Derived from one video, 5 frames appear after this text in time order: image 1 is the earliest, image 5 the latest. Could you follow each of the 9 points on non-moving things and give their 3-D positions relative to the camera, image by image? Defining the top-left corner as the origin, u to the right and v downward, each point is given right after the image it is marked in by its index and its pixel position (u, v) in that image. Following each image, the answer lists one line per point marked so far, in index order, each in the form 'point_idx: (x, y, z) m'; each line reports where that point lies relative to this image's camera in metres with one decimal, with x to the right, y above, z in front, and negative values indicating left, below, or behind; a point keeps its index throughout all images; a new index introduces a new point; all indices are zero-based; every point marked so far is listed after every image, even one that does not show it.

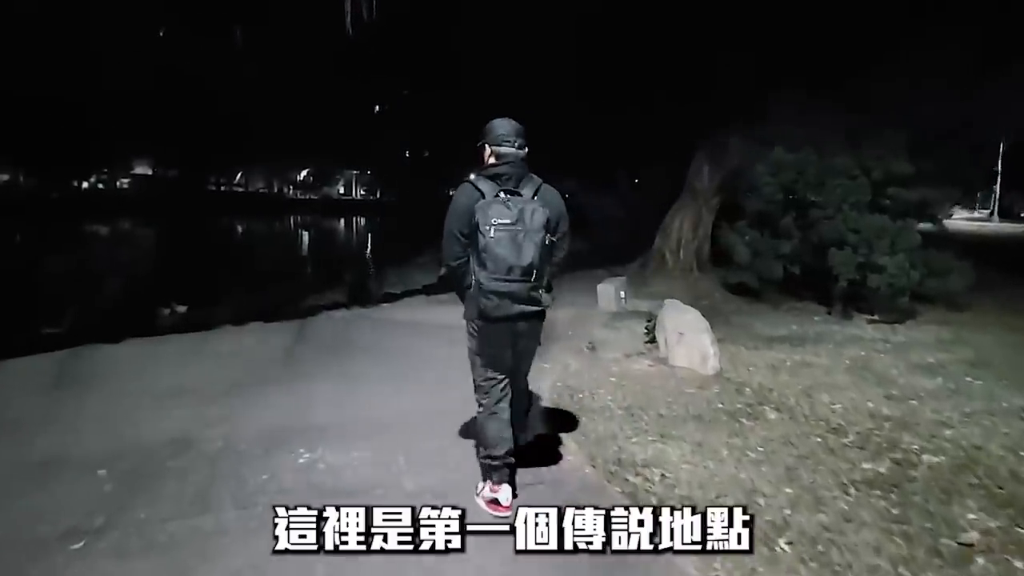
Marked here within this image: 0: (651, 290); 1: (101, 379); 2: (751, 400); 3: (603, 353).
0: (+2.9, 0.0, +14.1) m
1: (-4.3, -0.9, +7.0) m
2: (+2.3, -1.1, +6.6) m
3: (+1.1, -0.8, +8.4) m
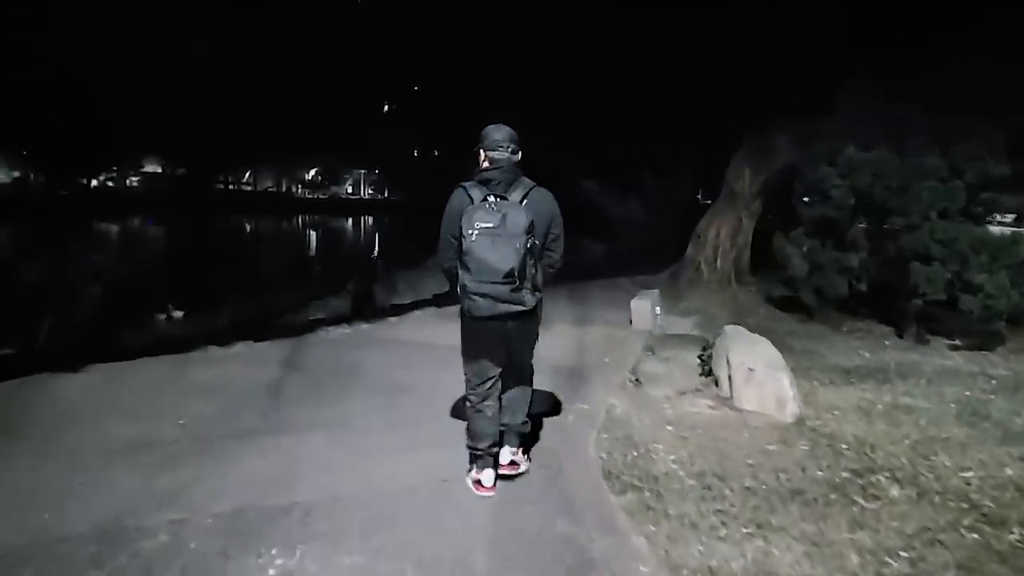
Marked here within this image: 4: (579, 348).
0: (+3.3, -0.3, +12.6) m
1: (-4.0, -1.1, +5.7) m
2: (+2.6, -1.3, +5.2) m
3: (+1.5, -1.1, +7.0) m
4: (+0.9, -0.8, +8.9) m
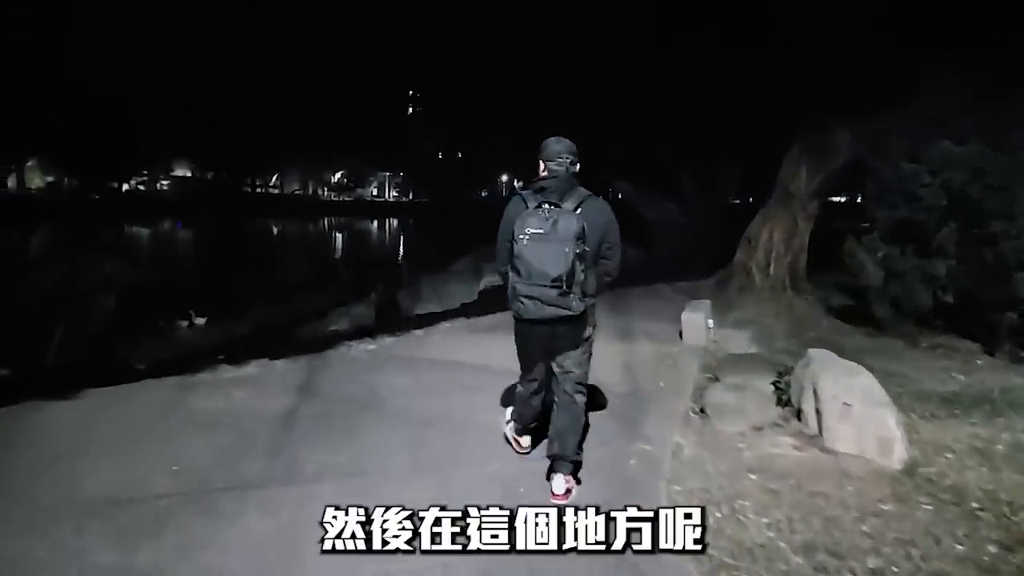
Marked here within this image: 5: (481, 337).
0: (+3.9, -0.5, +11.6) m
1: (-3.6, -1.3, +4.9) m
2: (+3.0, -1.5, +4.2) m
3: (+1.9, -1.2, +6.0) m
4: (+1.4, -0.9, +7.9) m
5: (-0.5, -0.7, +9.8) m
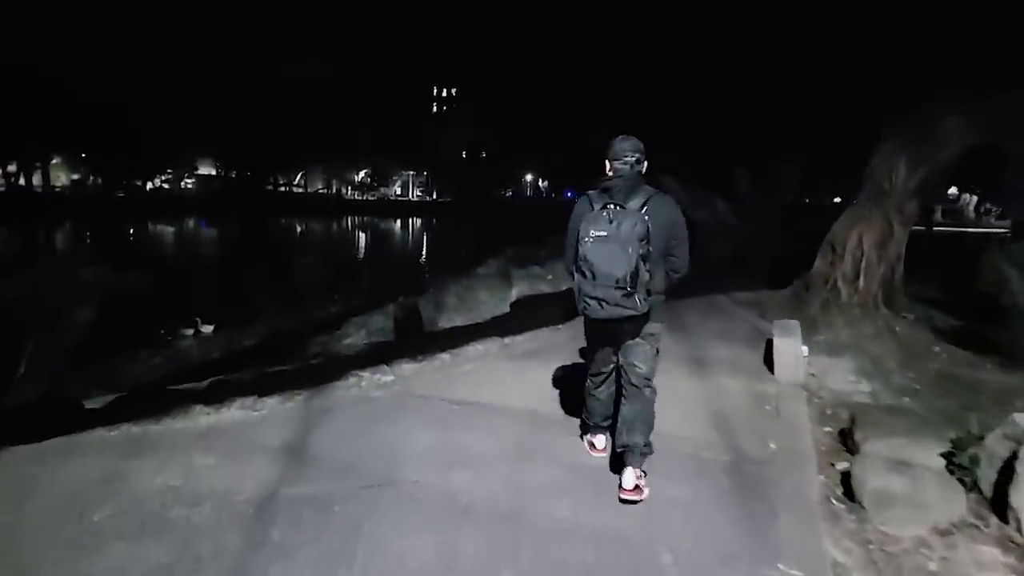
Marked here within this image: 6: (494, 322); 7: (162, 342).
0: (+4.5, -0.7, +9.6) m
1: (-3.2, -1.5, +3.2) m
2: (+3.4, -1.7, +2.2) m
3: (+2.3, -1.4, +4.1) m
4: (+1.9, -1.2, +6.0) m
5: (+0.1, -0.9, +8.0) m
6: (-0.3, -0.6, +12.1) m
7: (-8.6, -1.4, +16.6) m
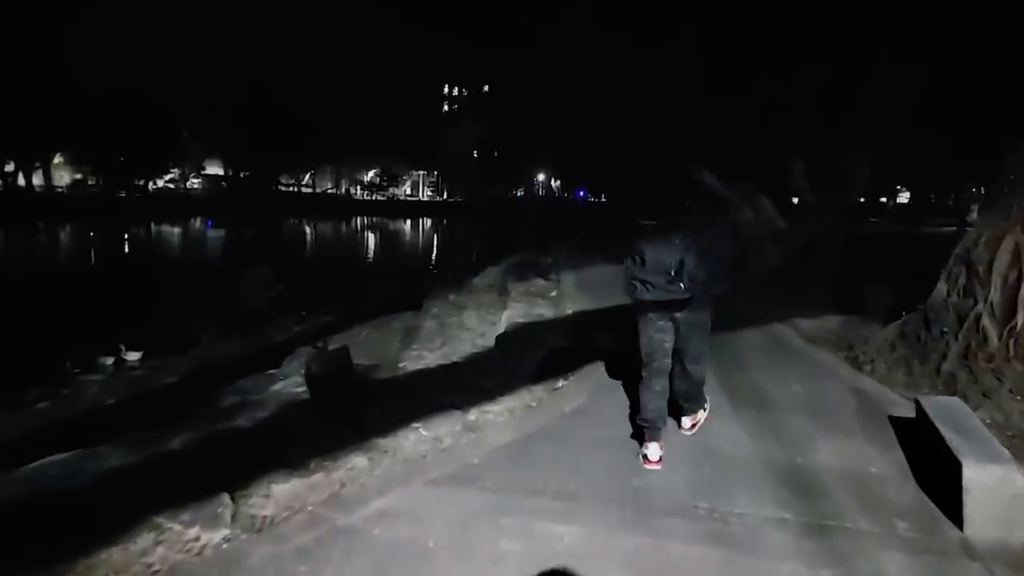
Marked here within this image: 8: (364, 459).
0: (+4.2, -1.1, +5.9) m
1: (-3.6, -1.9, -0.4) m
2: (+2.9, -2.2, -1.5) m
3: (+1.9, -1.9, +0.4) m
4: (+1.5, -1.6, +2.3) m
5: (-0.2, -1.4, +4.3) m
6: (-0.6, -1.0, +8.4) m
7: (-8.7, -1.8, +13.1) m
8: (-1.1, -1.3, +4.9) m
